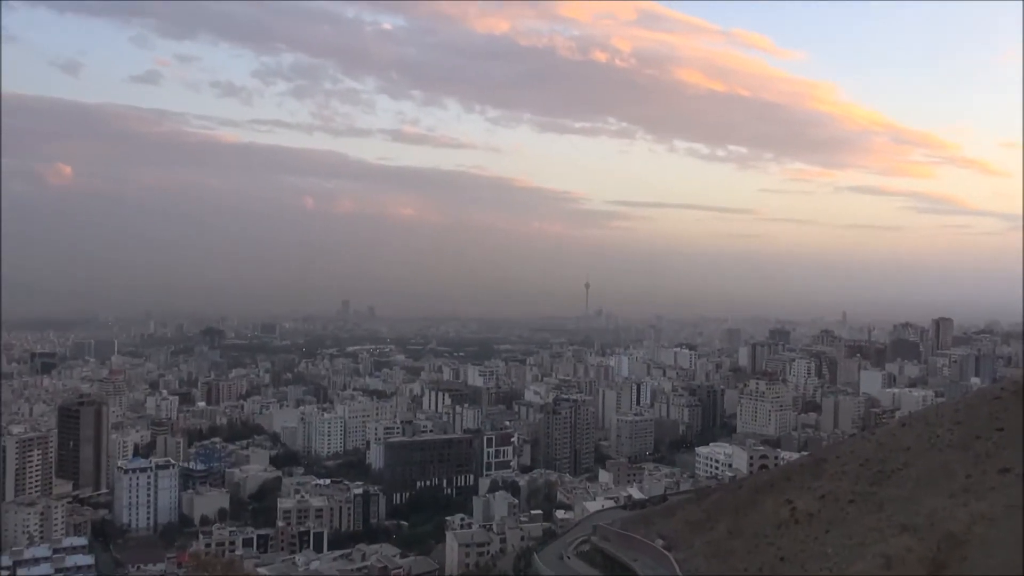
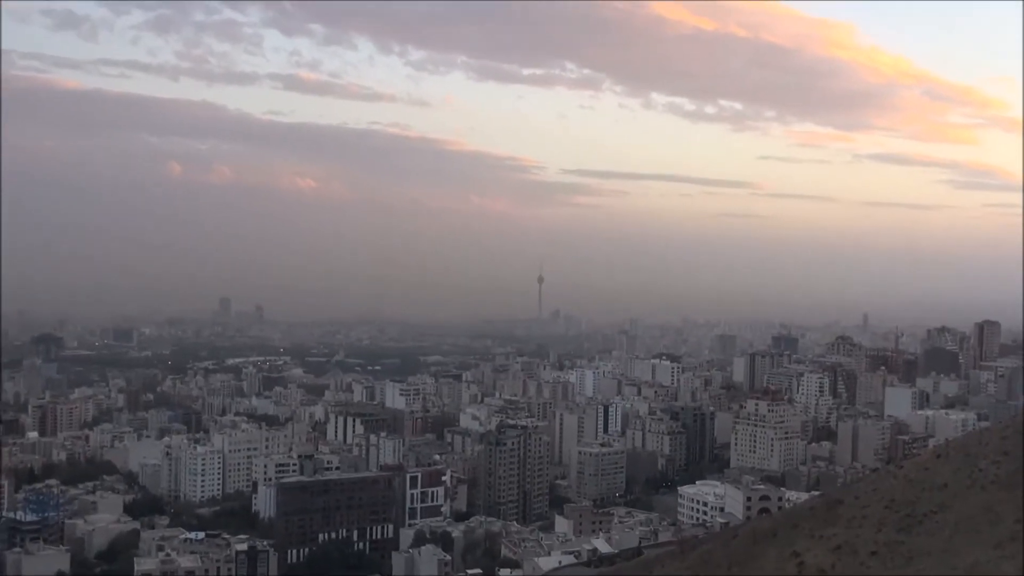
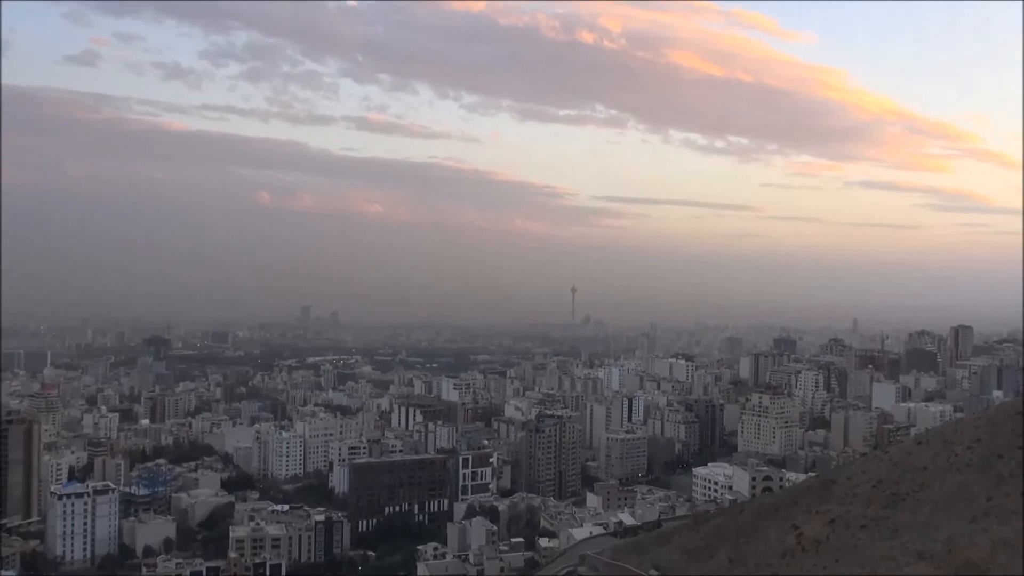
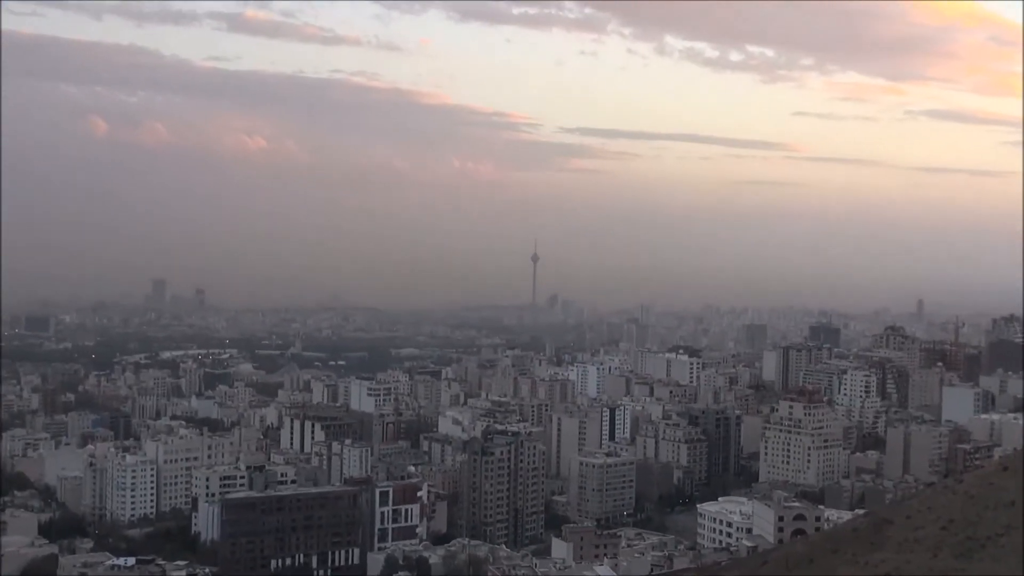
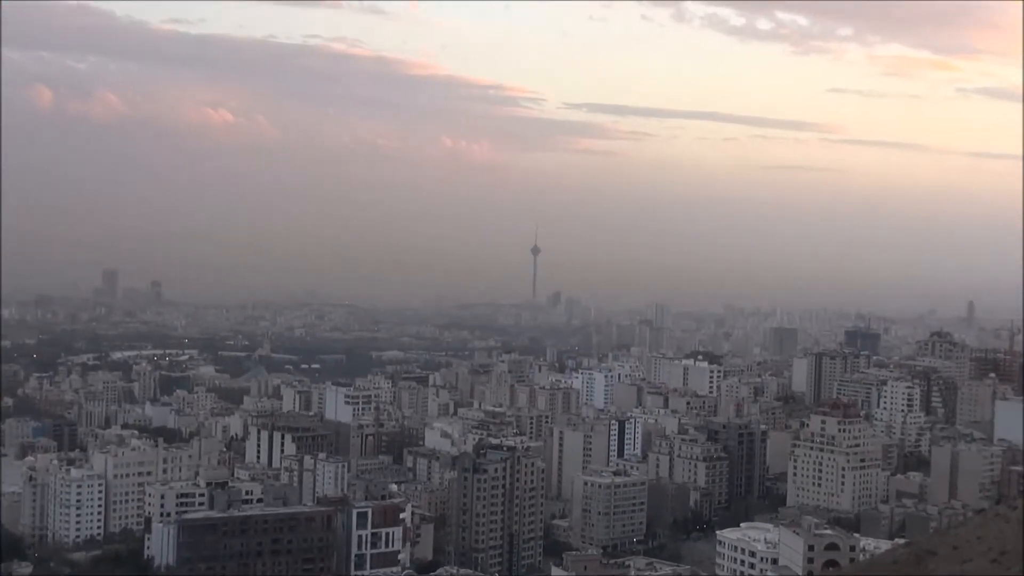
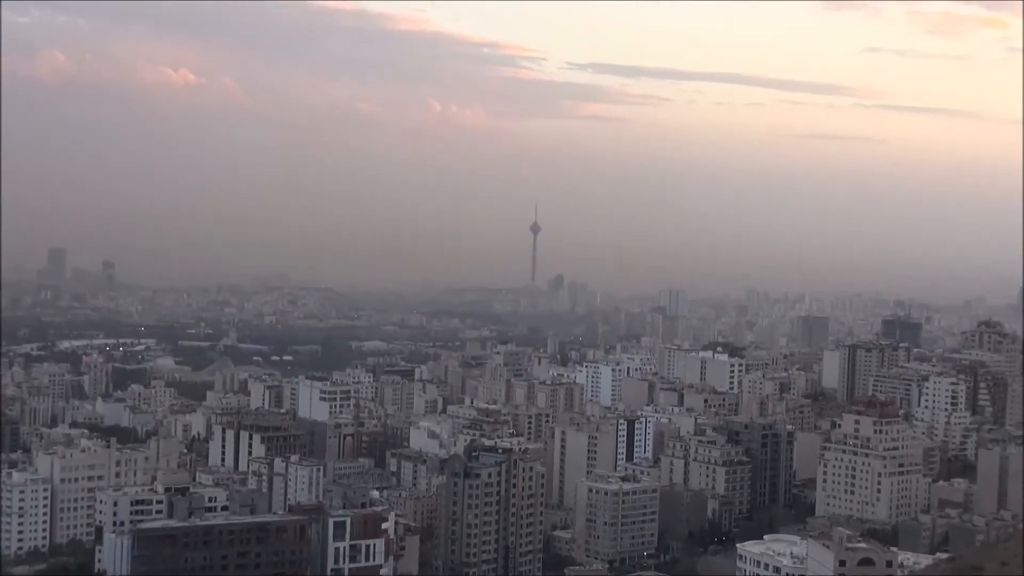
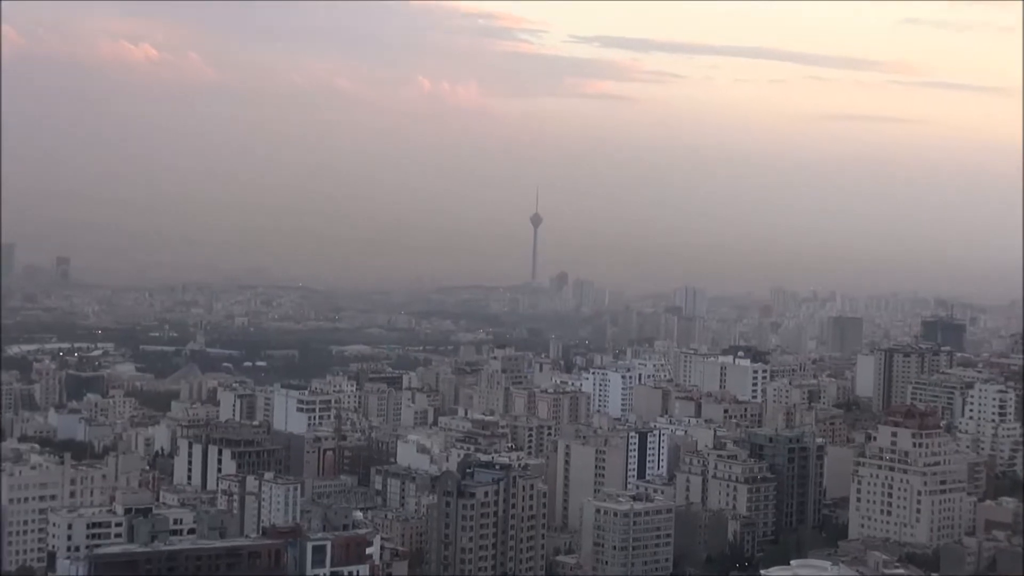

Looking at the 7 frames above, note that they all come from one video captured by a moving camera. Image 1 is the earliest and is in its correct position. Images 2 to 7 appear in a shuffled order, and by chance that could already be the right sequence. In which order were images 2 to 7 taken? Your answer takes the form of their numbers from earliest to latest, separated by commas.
3, 2, 4, 5, 6, 7
